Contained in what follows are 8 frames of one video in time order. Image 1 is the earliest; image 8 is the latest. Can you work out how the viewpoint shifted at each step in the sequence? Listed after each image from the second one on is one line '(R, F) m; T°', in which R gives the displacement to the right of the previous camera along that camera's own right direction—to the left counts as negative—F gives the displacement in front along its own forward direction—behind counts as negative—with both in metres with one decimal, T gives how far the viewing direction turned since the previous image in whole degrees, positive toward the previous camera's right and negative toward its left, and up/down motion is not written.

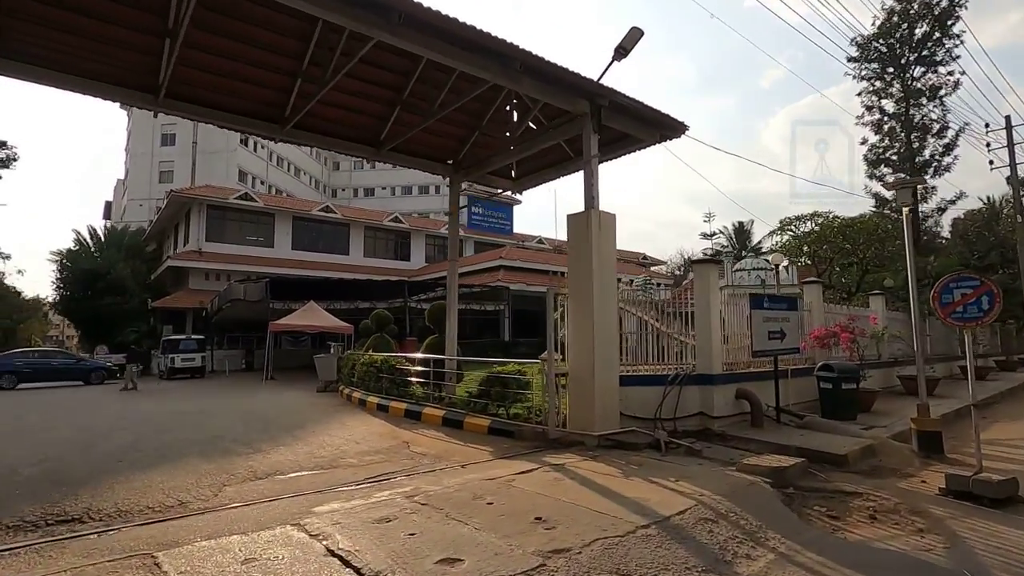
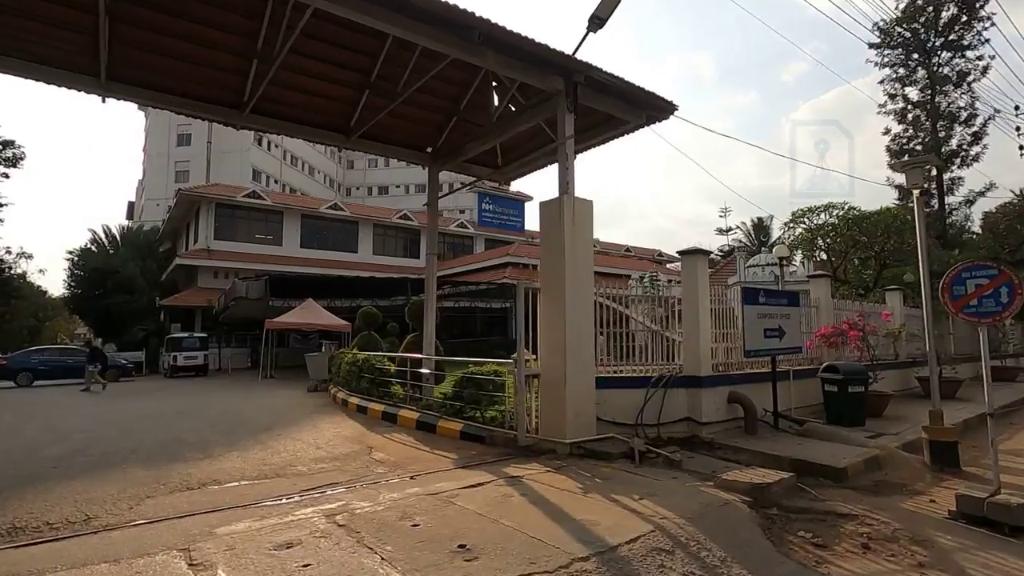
(+0.7, +0.6) m; -2°
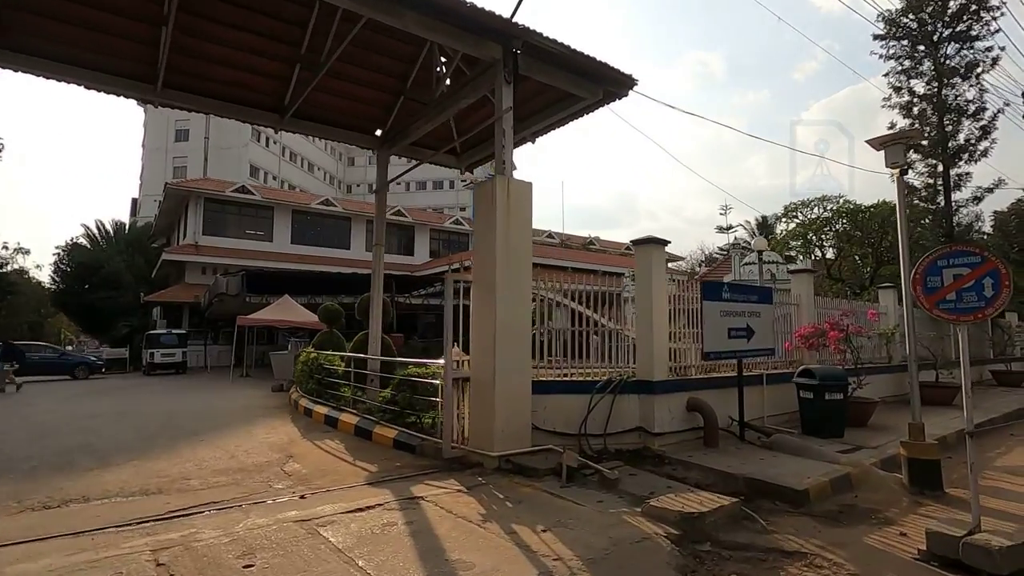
(+0.9, +0.8) m; -1°
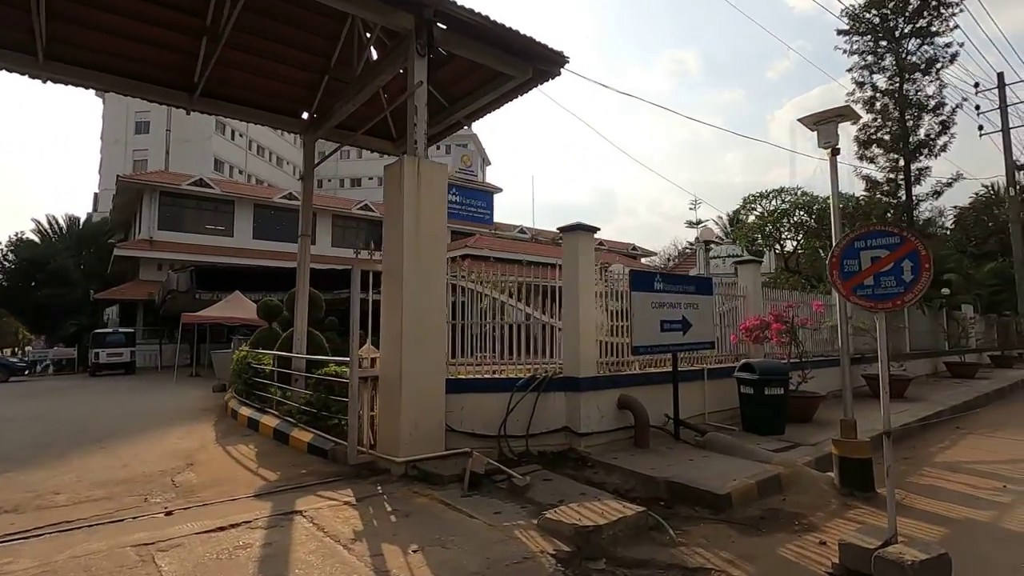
(+0.7, +0.5) m; +2°
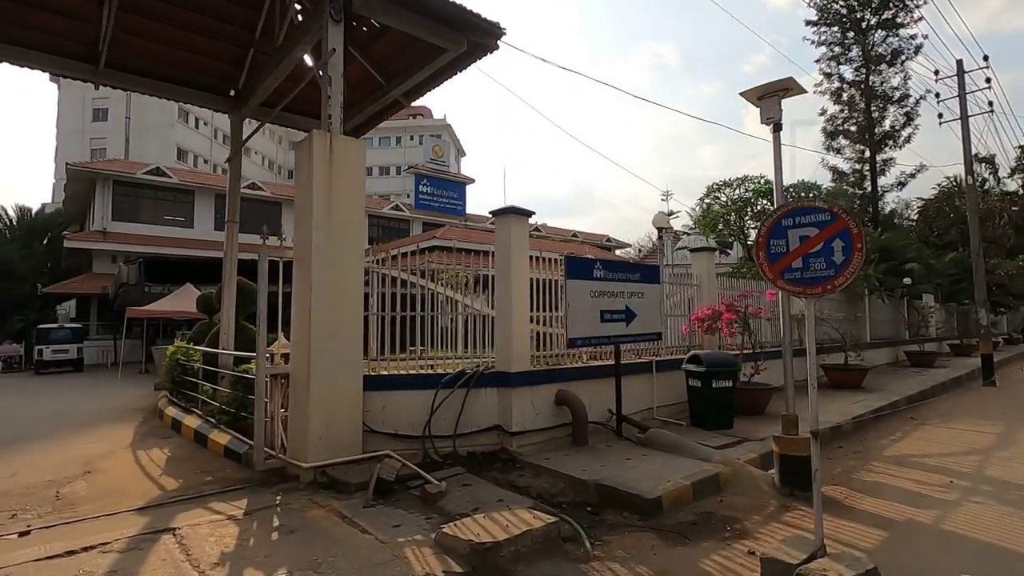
(+0.5, +0.4) m; +2°
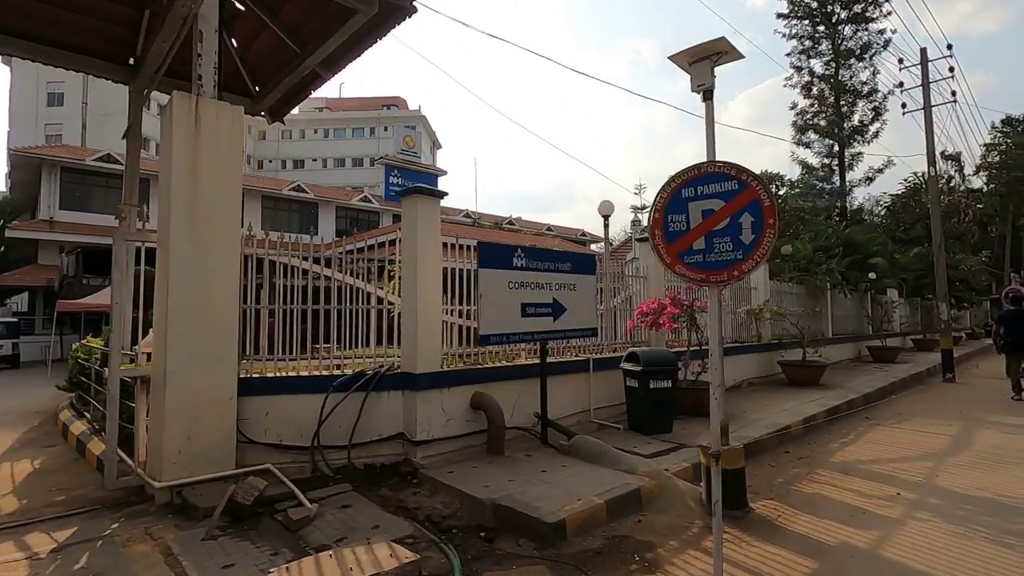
(+0.7, +0.6) m; +2°
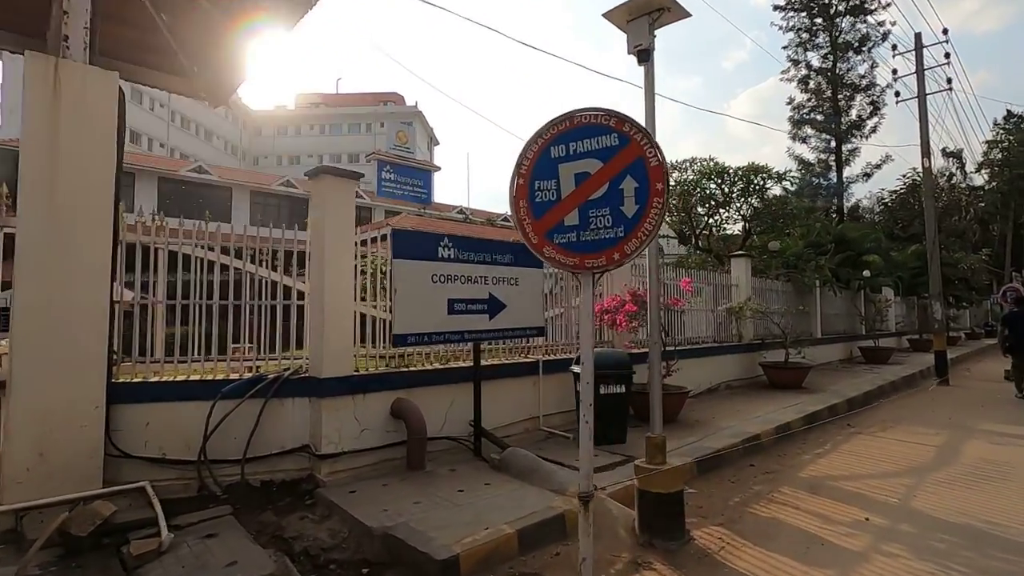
(+0.6, +0.6) m; 0°
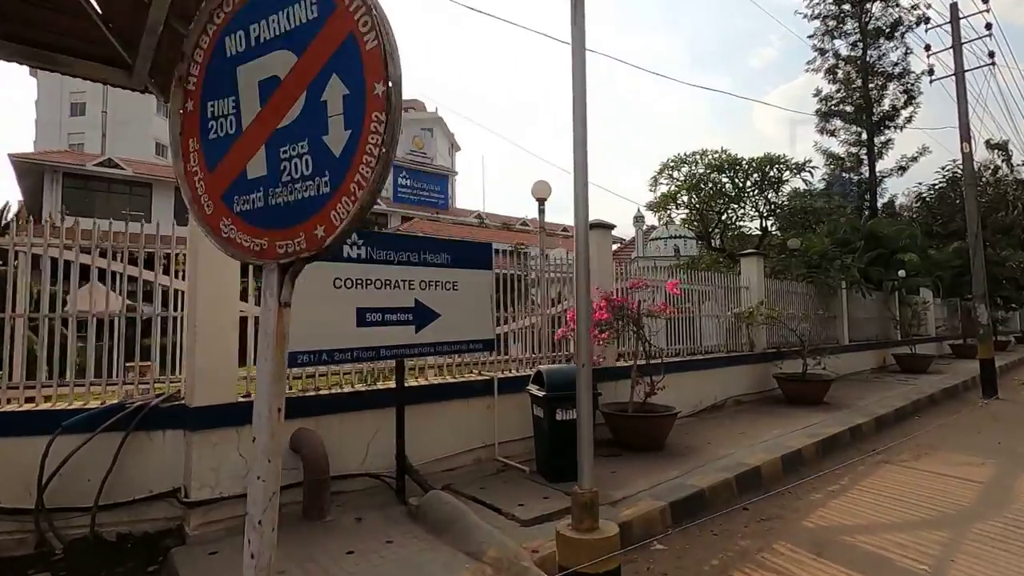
(+0.7, +0.9) m; -3°
